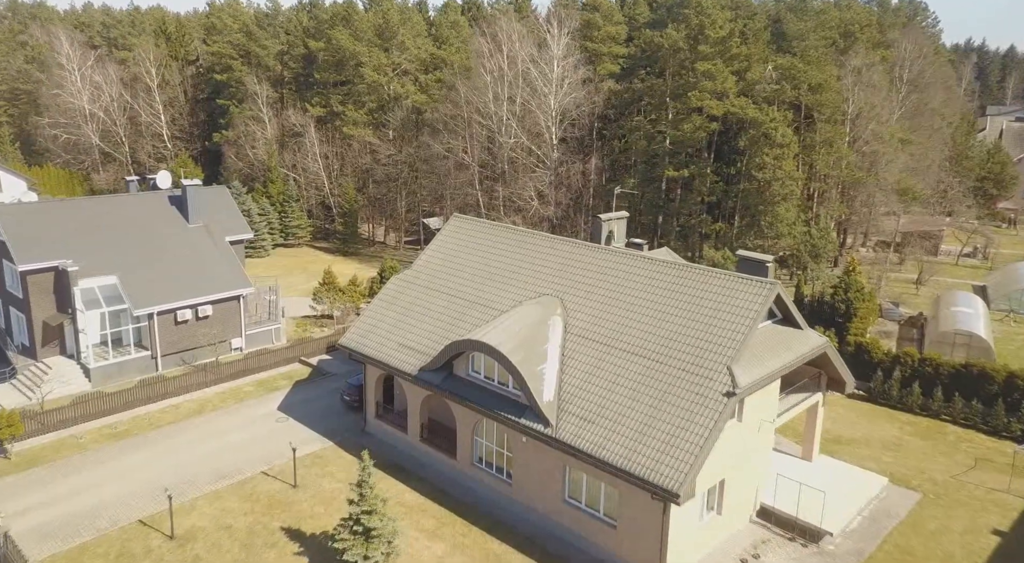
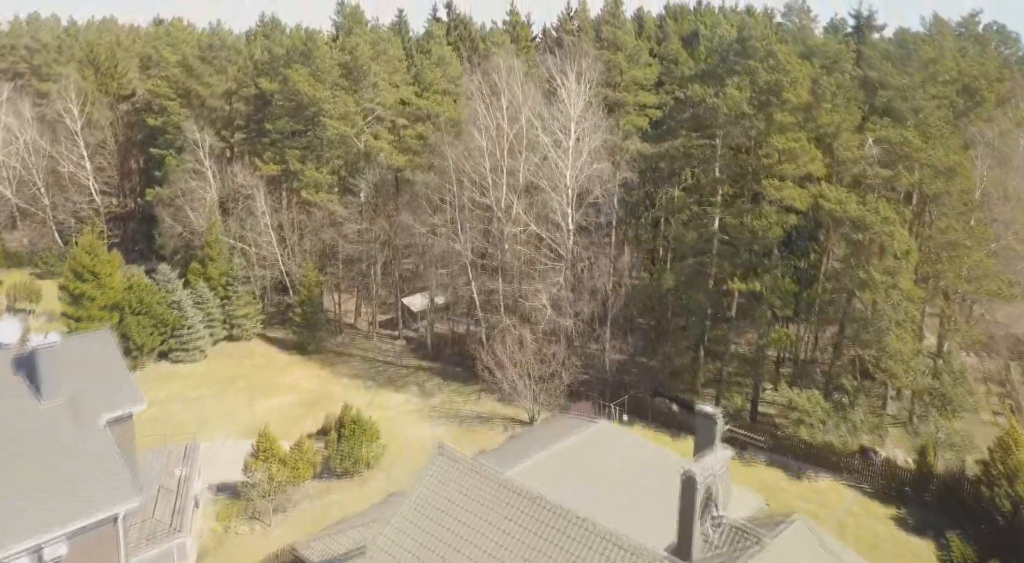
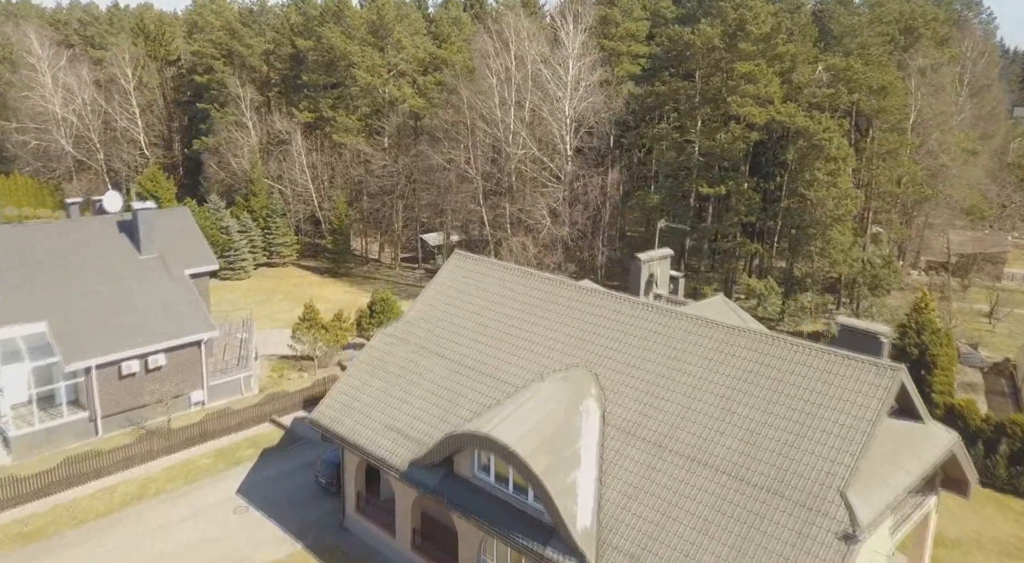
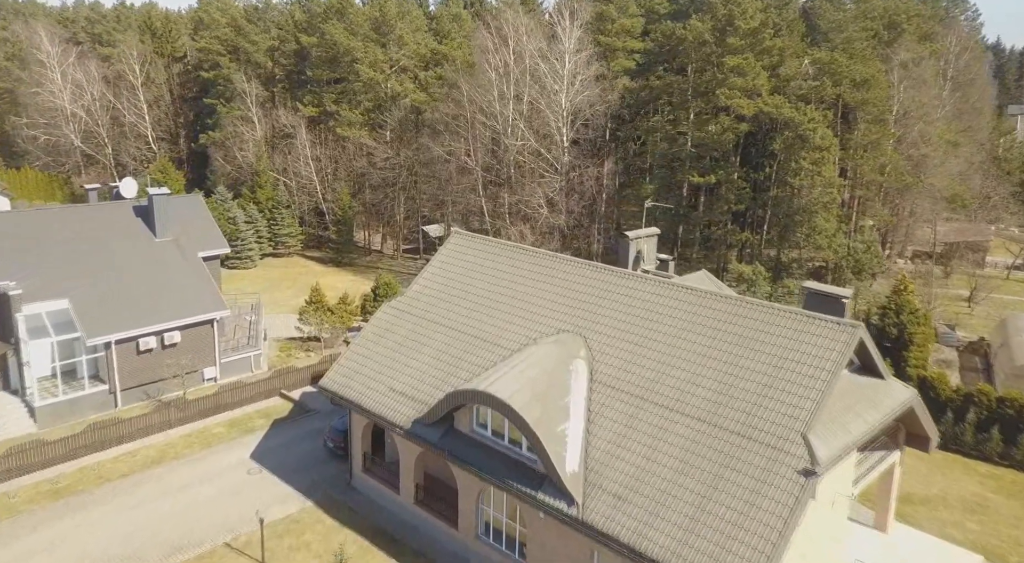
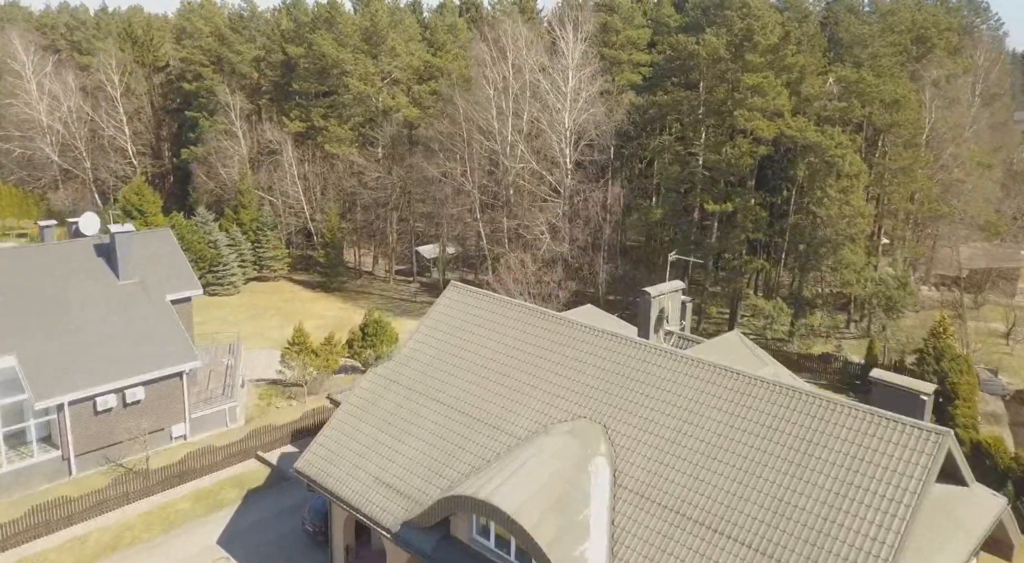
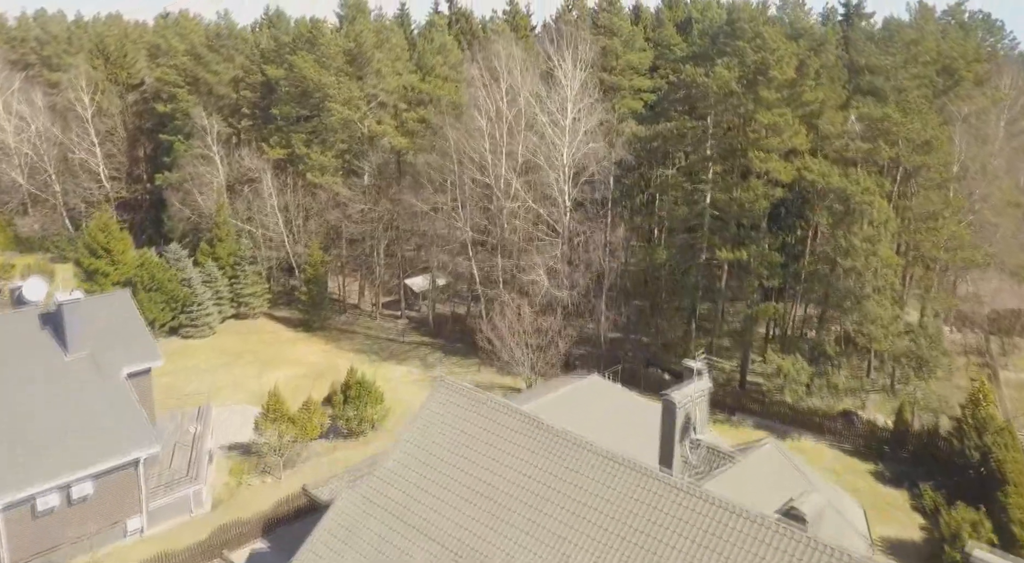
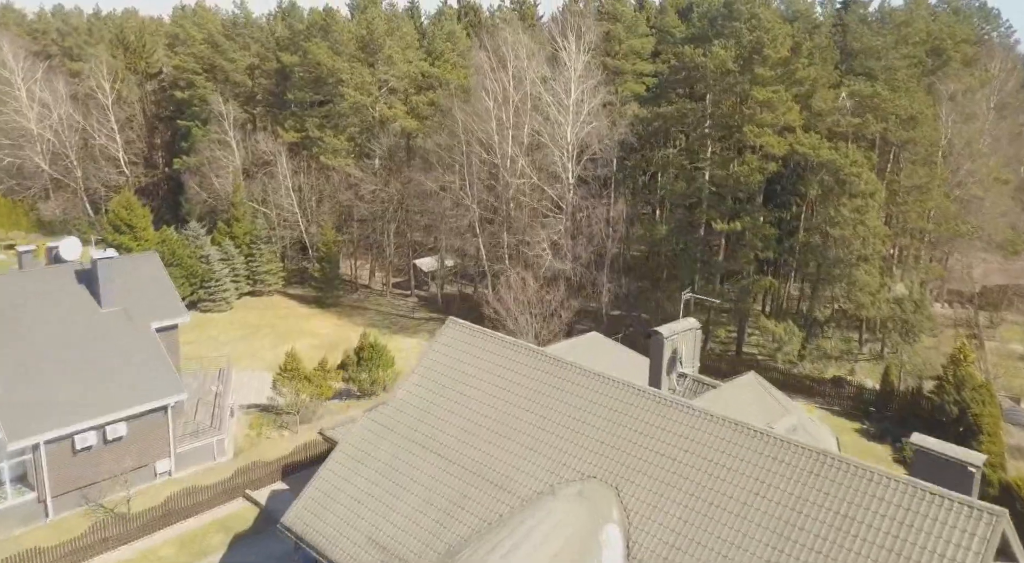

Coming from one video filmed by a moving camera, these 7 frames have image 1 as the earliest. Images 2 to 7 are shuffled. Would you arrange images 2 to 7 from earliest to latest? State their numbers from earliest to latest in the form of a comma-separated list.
4, 3, 5, 7, 6, 2
